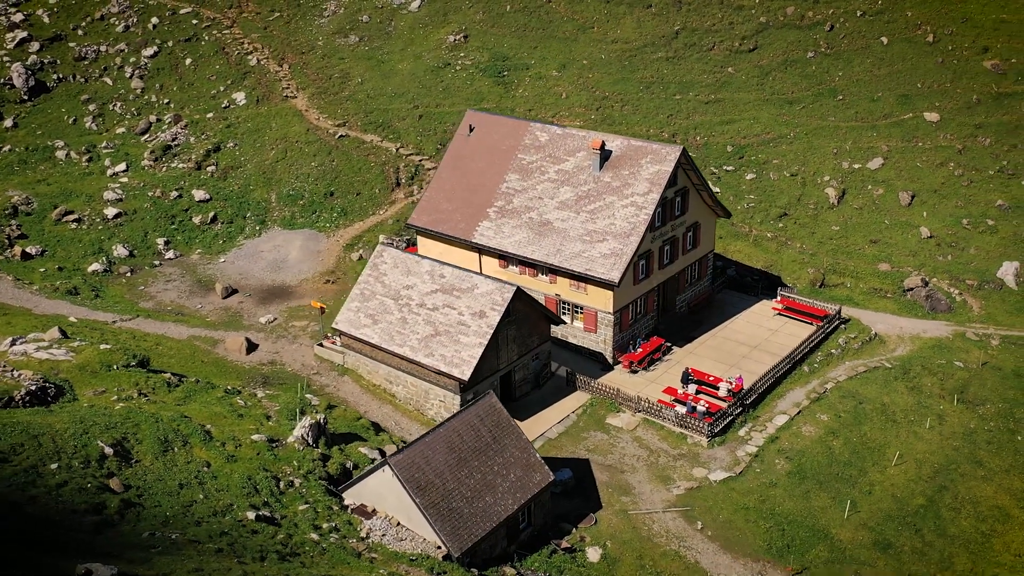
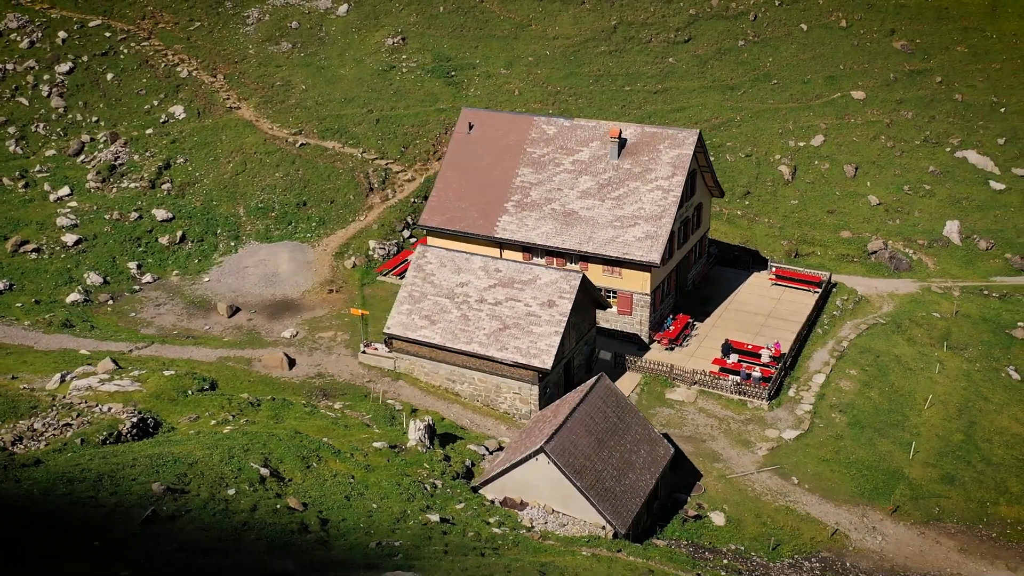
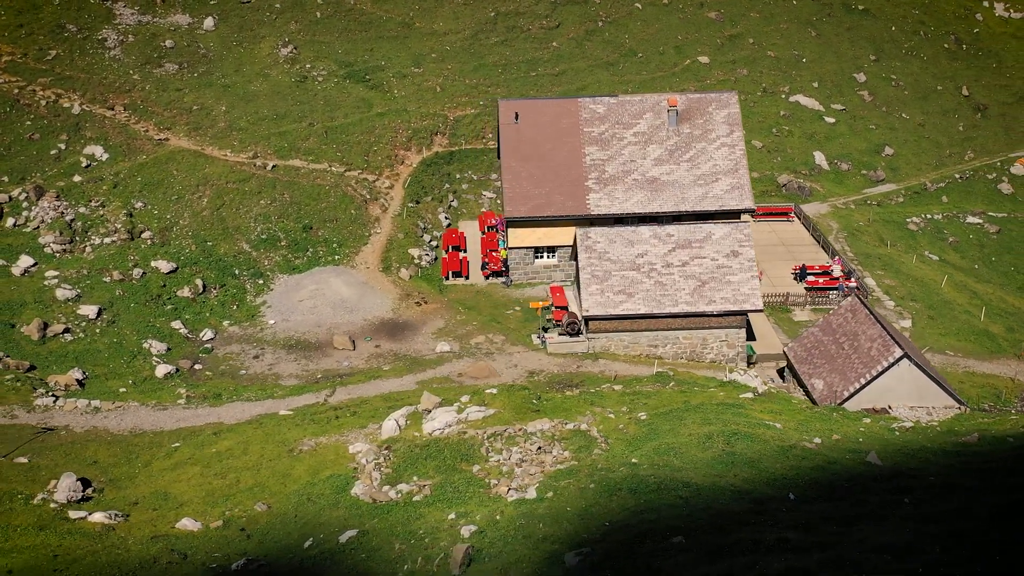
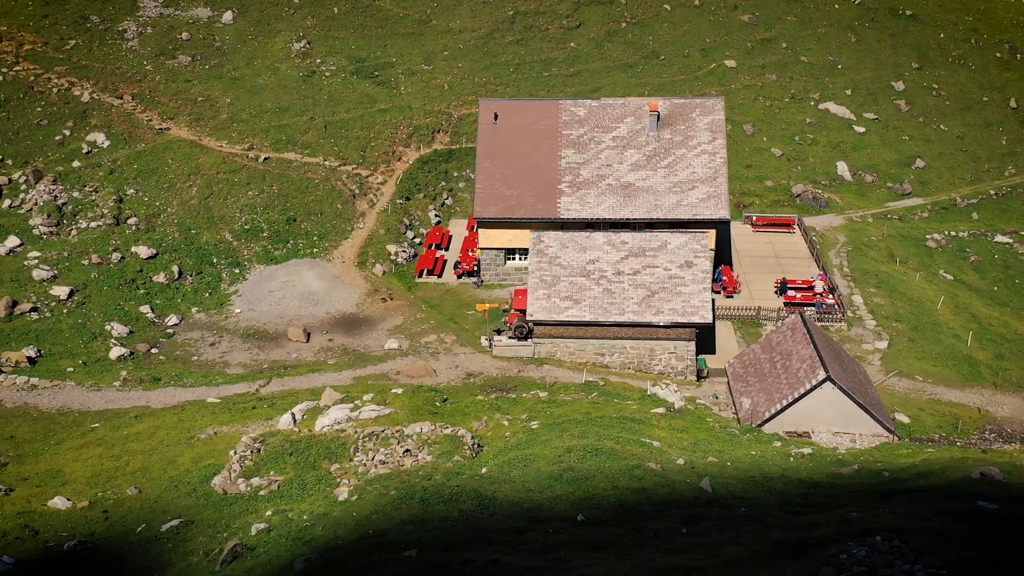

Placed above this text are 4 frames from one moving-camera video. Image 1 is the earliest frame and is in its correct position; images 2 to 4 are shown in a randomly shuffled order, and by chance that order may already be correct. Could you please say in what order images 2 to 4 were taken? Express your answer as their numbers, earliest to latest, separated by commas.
2, 4, 3
